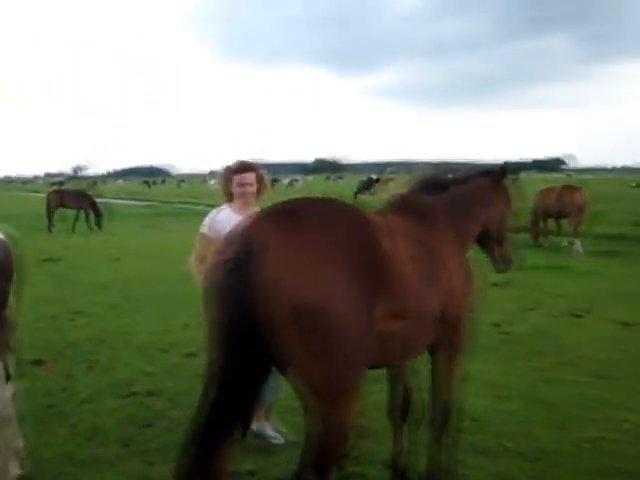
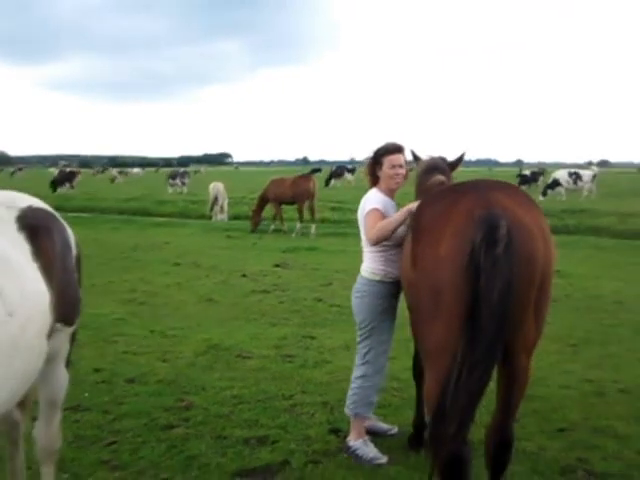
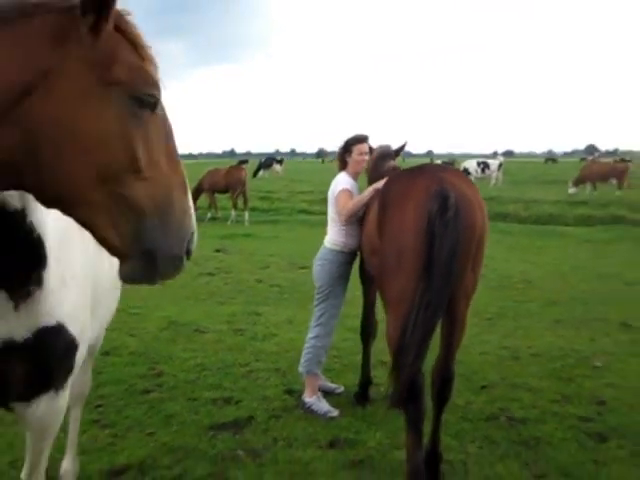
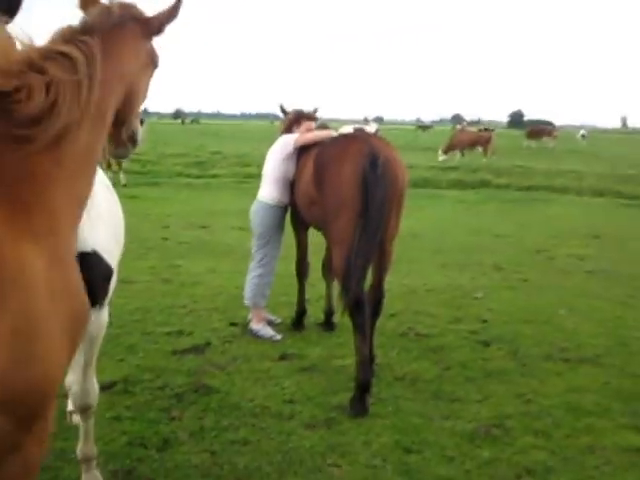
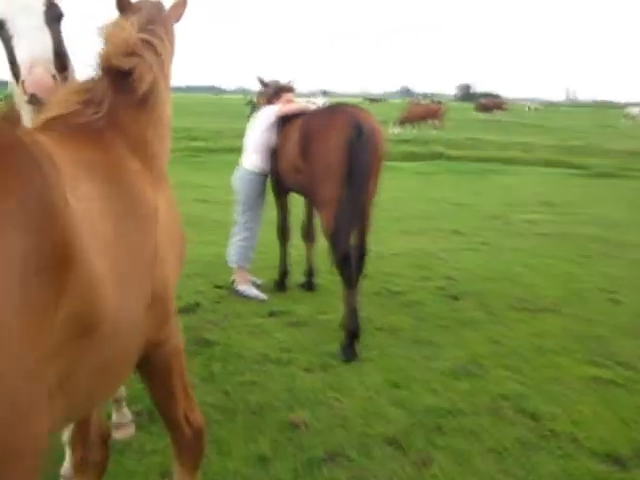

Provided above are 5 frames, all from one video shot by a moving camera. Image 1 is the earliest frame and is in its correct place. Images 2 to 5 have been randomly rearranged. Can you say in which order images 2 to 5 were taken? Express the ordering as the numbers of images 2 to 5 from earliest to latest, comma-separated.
2, 3, 4, 5
